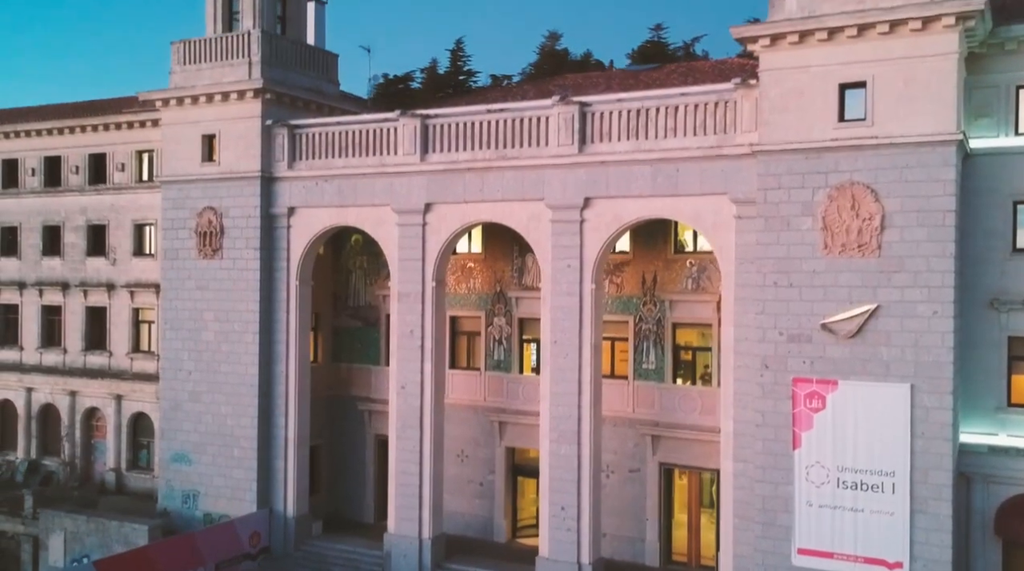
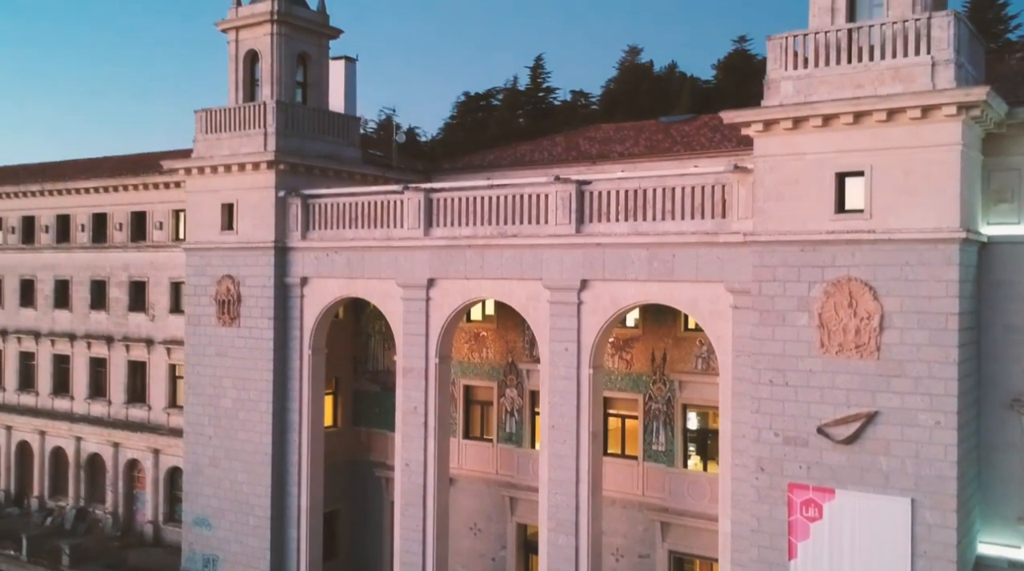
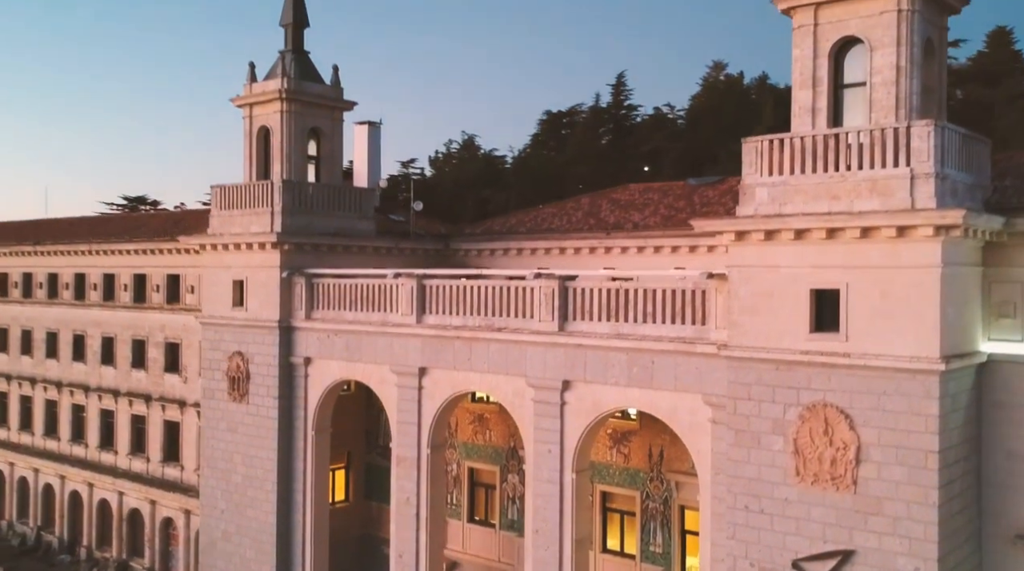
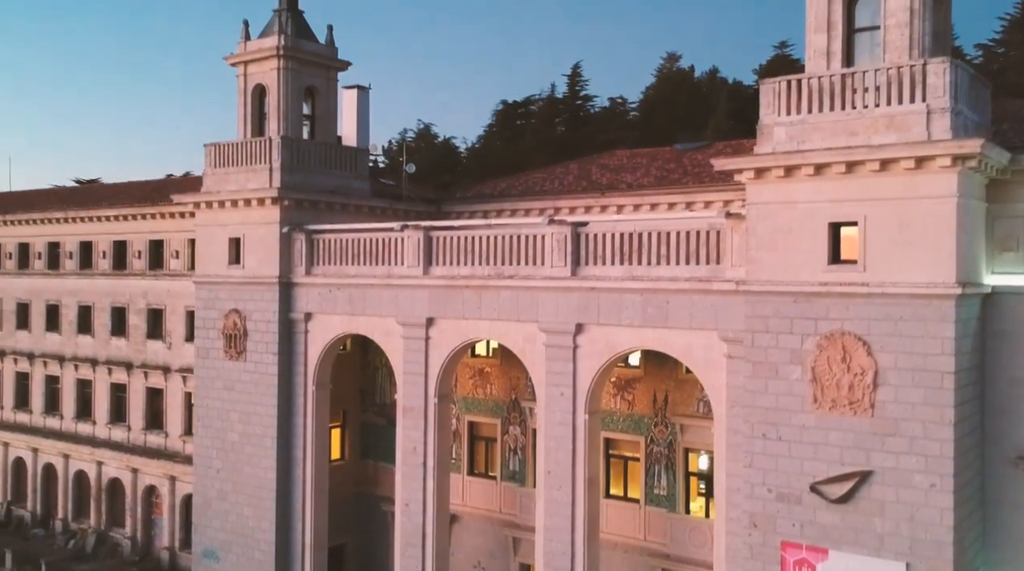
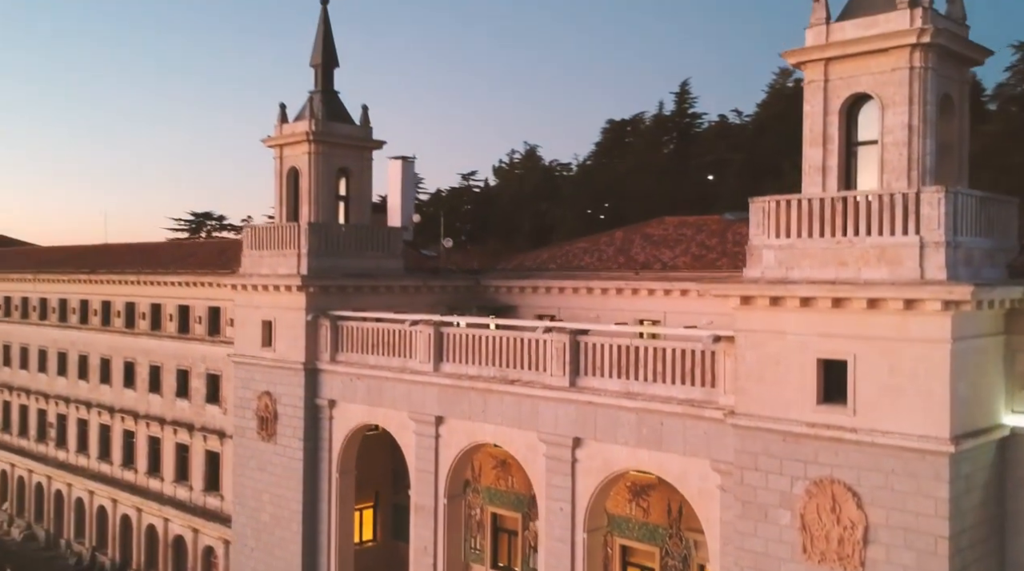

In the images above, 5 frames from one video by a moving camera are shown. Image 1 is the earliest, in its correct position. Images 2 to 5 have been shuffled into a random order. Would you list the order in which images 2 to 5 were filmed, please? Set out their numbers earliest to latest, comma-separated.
2, 4, 3, 5
